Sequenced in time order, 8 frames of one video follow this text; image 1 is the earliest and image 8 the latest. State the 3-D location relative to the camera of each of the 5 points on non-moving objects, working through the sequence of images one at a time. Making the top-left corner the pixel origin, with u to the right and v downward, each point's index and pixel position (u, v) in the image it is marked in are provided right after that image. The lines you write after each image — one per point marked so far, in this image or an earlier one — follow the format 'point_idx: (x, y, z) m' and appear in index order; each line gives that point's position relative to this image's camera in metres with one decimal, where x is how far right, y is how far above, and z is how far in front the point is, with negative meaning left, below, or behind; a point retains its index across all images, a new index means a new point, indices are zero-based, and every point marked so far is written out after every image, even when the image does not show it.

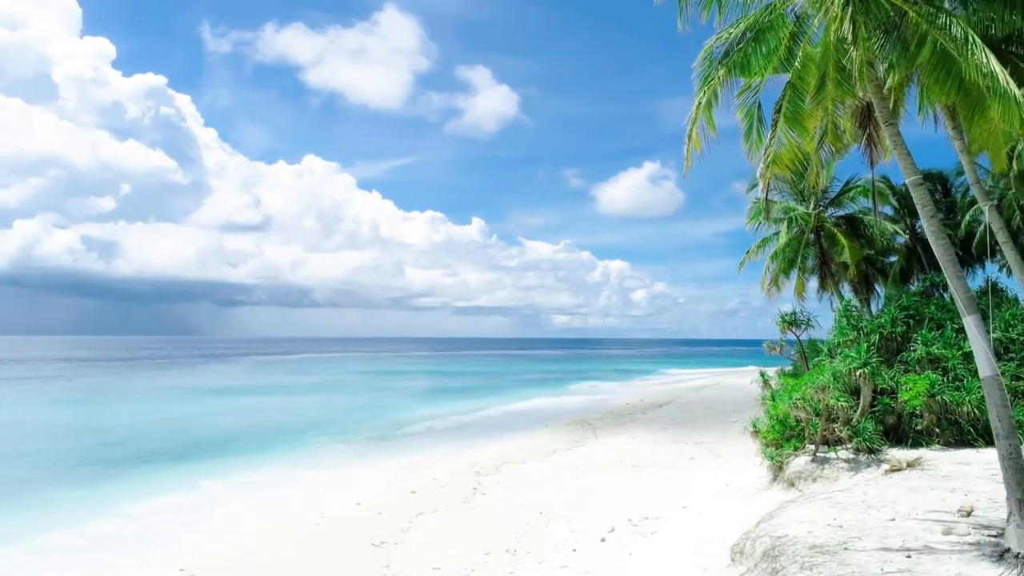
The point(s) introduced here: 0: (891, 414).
0: (+7.1, -2.4, +11.3) m
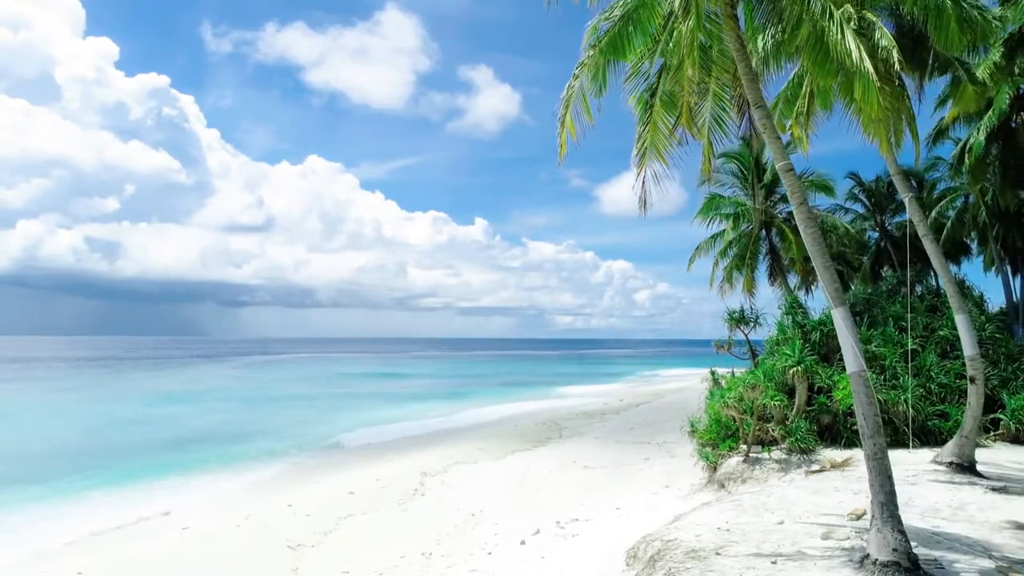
0: (+5.7, -2.3, +11.0) m
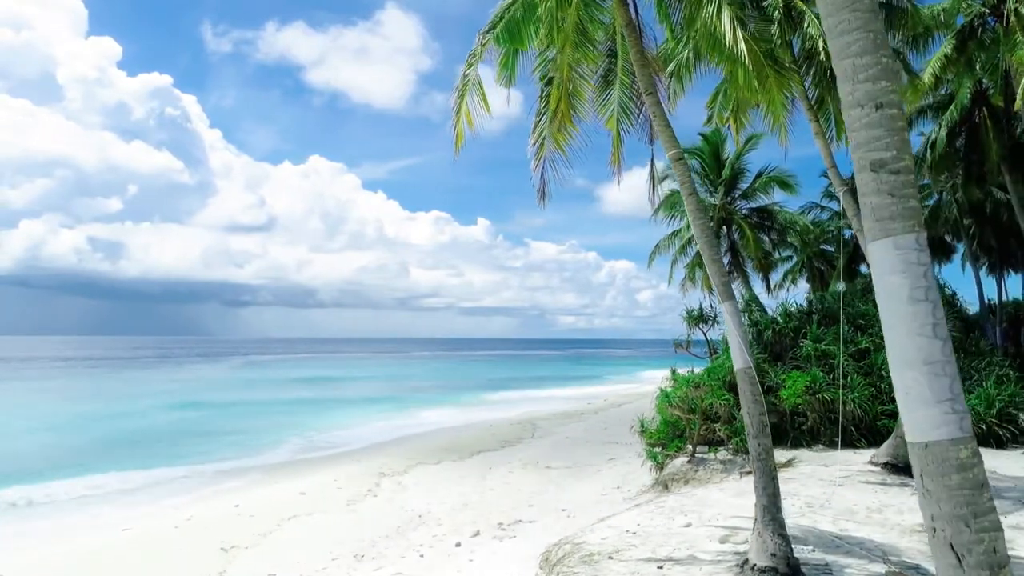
0: (+4.7, -2.2, +10.8) m
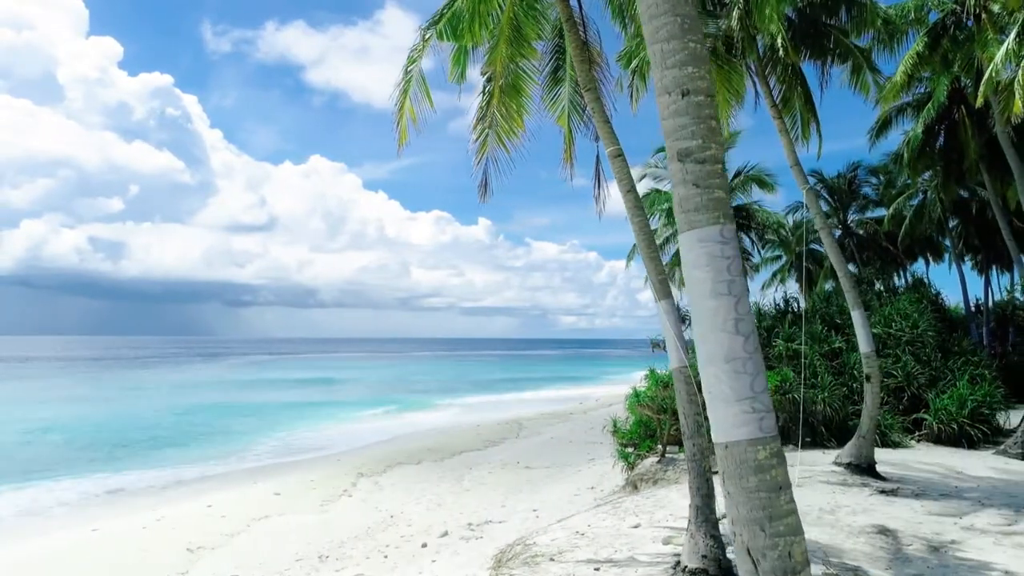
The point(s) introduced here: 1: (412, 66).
0: (+4.1, -2.2, +10.8) m
1: (-1.0, +2.2, +6.0) m
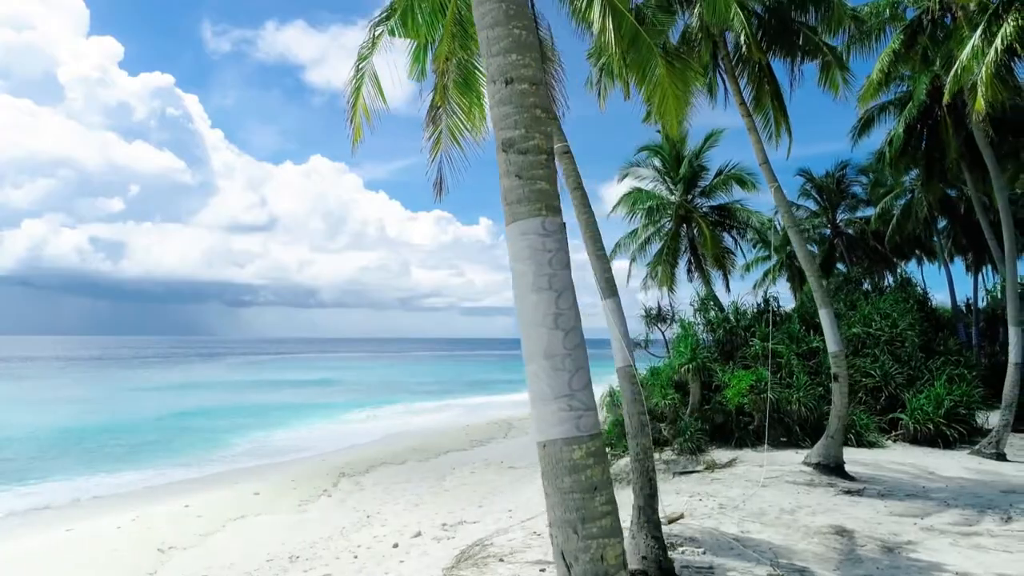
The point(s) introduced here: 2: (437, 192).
0: (+3.7, -2.2, +10.7) m
1: (-1.5, +2.2, +6.0) m
2: (-0.7, +0.9, +5.9) m
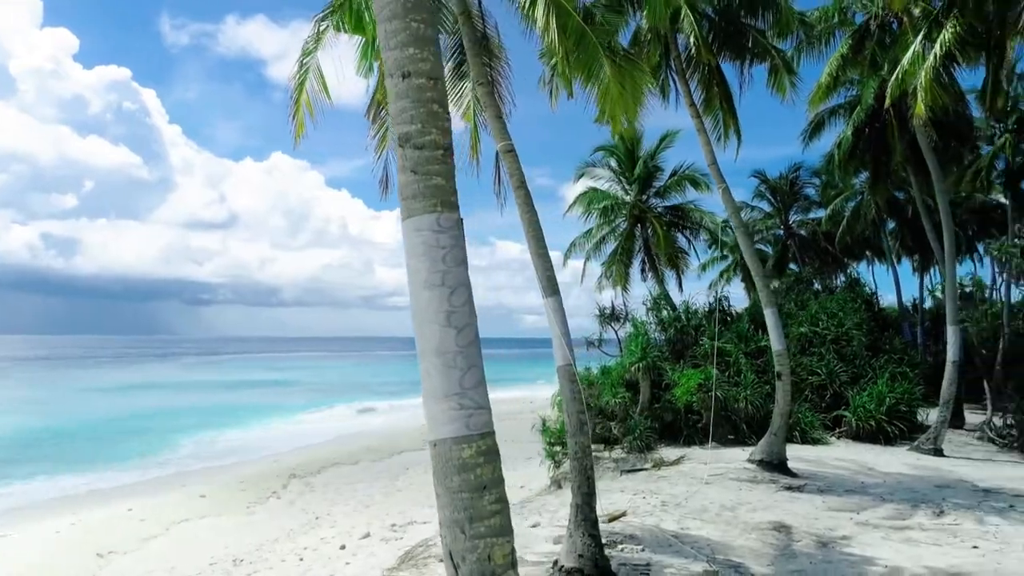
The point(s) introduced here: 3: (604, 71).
0: (+2.8, -2.2, +10.9) m
1: (-2.0, +2.2, +5.8) m
2: (-1.3, +0.9, +5.8) m
3: (+0.9, +2.2, +6.0) m
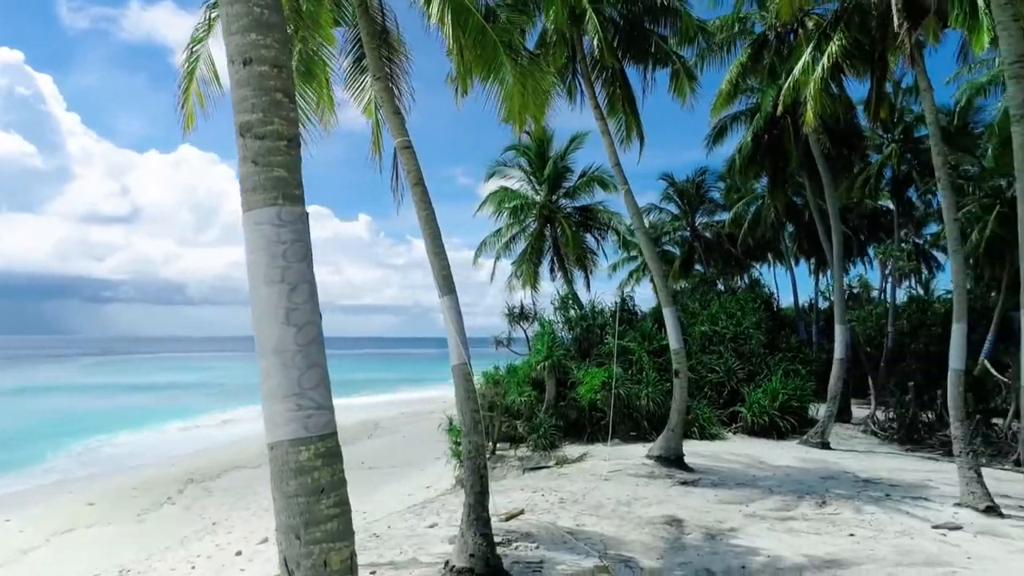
0: (+1.1, -2.2, +11.1) m
1: (-2.9, +2.3, +5.5) m
2: (-2.2, +1.0, +5.6) m
3: (-0.1, +2.2, +6.1) m
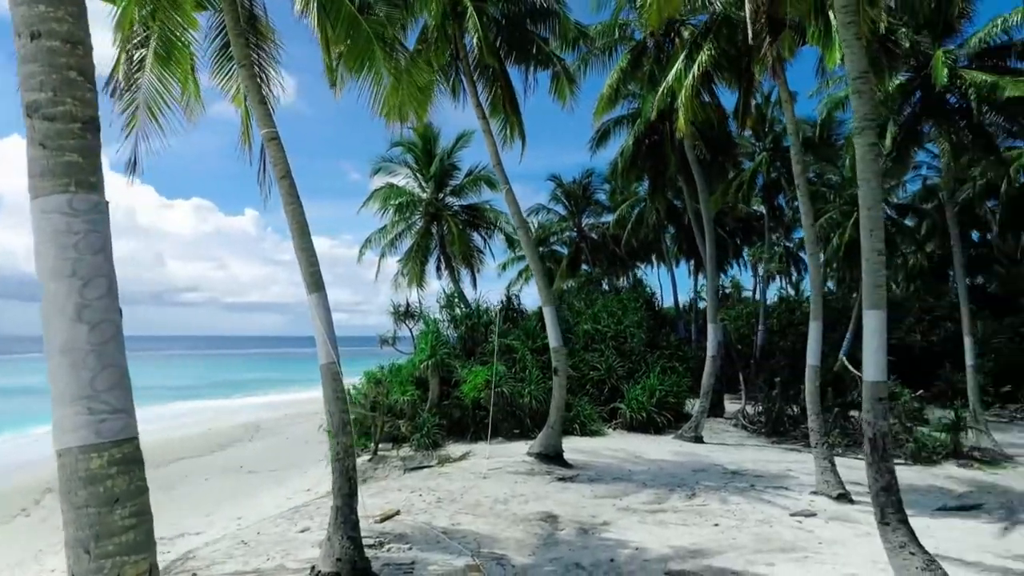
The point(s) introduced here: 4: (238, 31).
0: (-1.0, -2.2, +11.2) m
1: (-3.9, +2.3, +4.9) m
2: (-3.3, +1.0, +5.1) m
3: (-1.3, +2.2, +6.0) m
4: (-2.2, +2.0, +4.9) m
